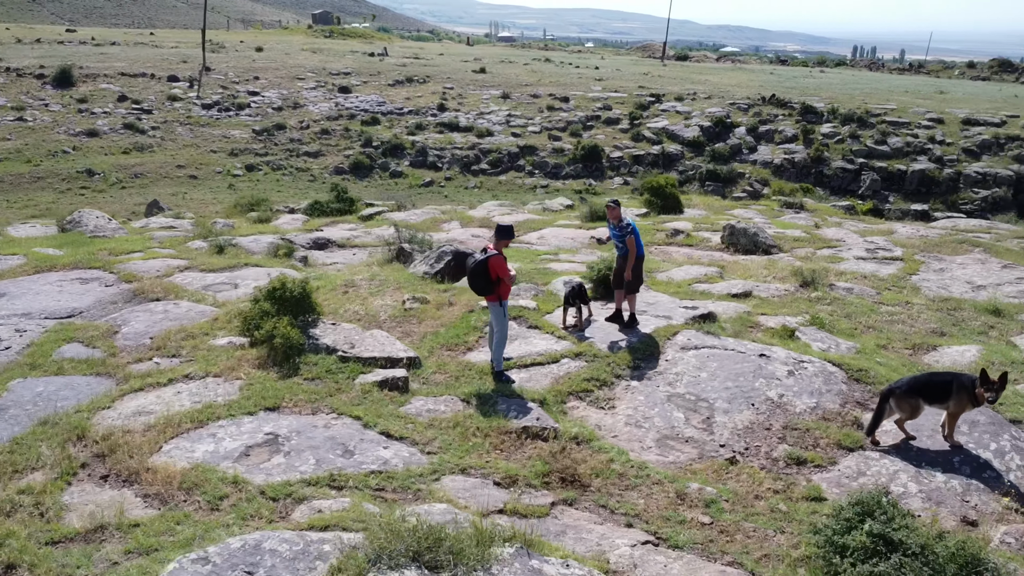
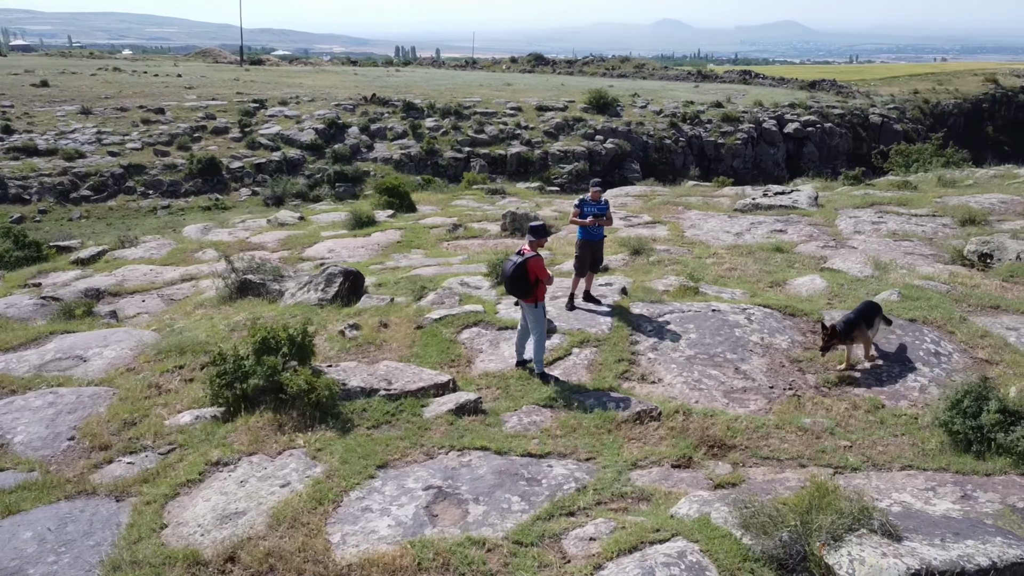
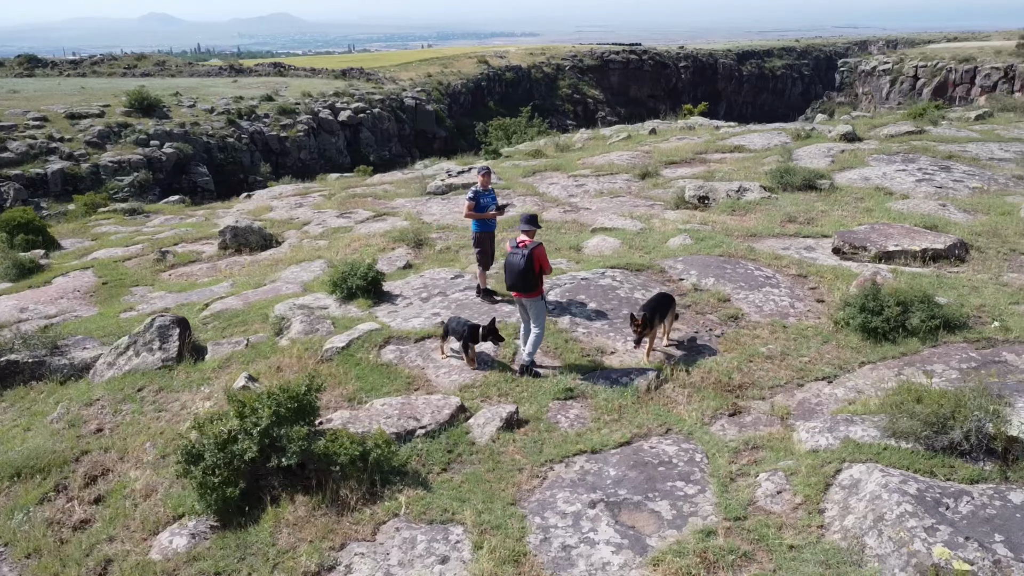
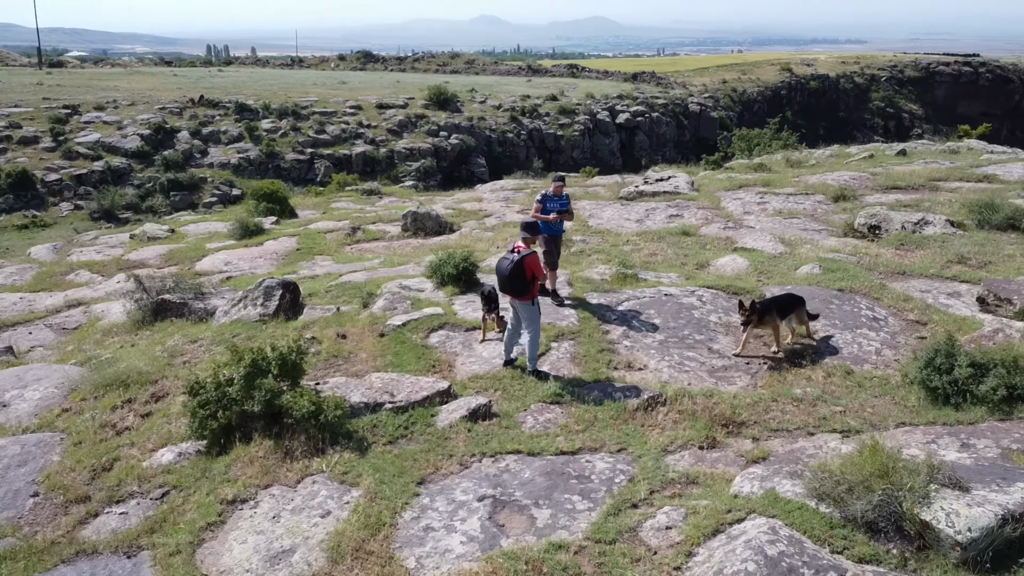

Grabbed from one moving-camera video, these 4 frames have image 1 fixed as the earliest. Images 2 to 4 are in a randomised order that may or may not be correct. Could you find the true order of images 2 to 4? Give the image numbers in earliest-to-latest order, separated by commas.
2, 4, 3
